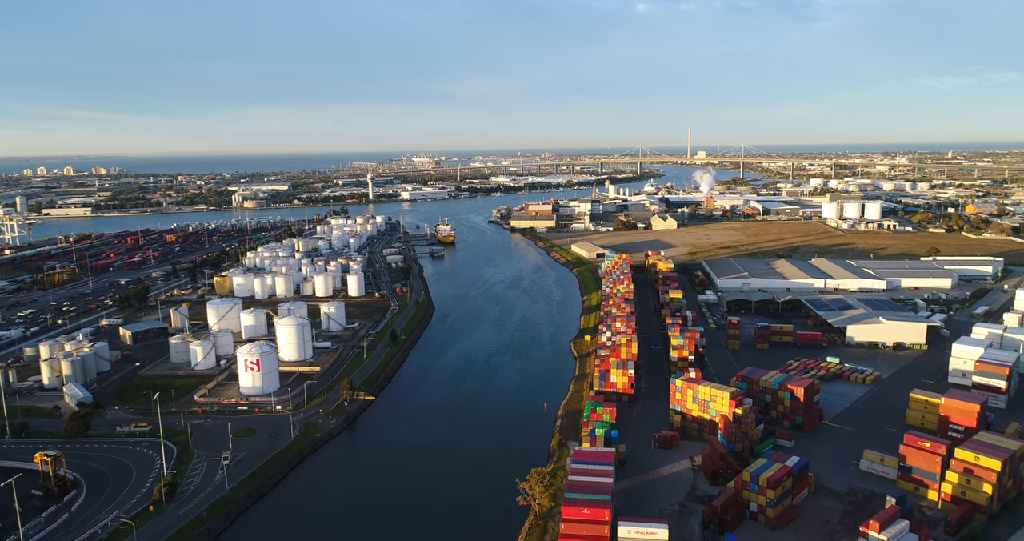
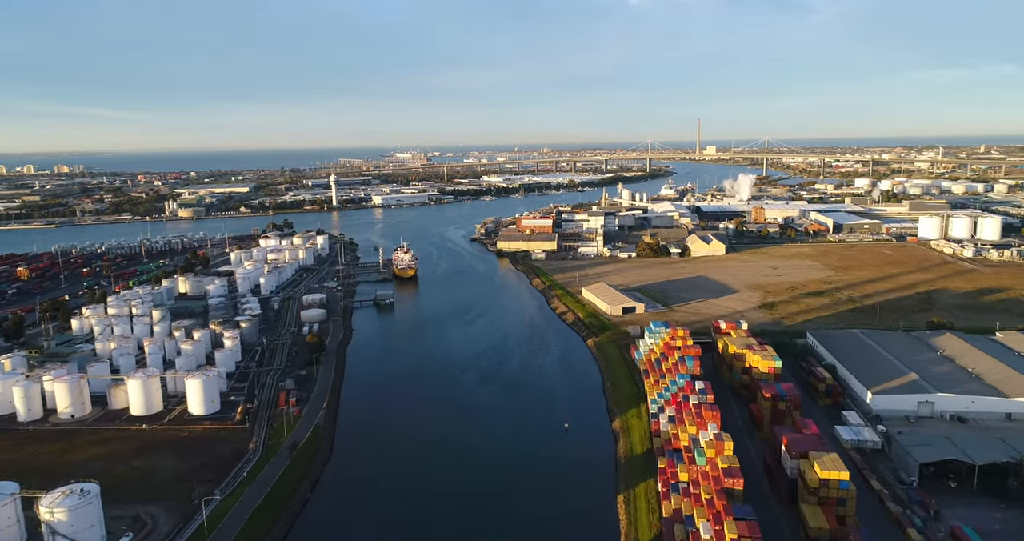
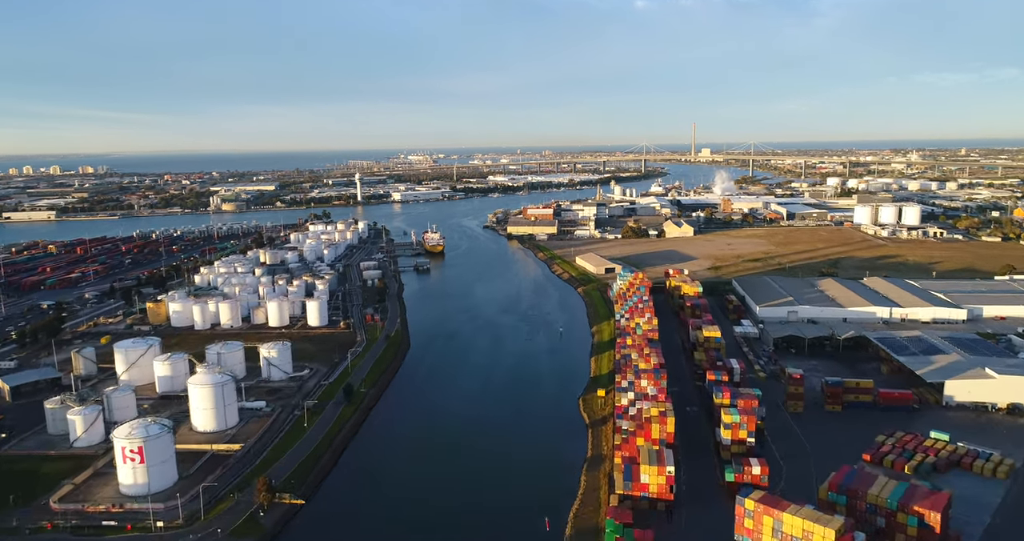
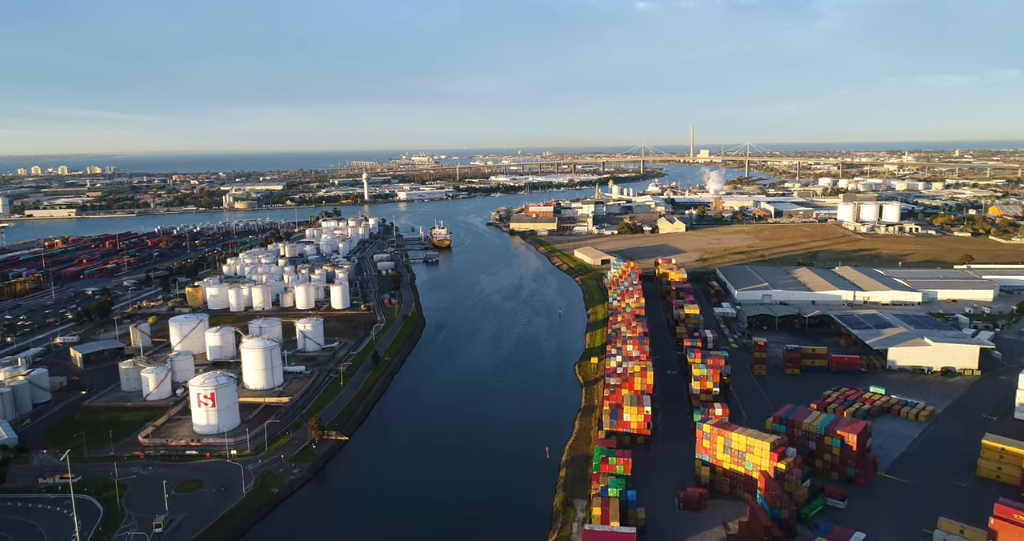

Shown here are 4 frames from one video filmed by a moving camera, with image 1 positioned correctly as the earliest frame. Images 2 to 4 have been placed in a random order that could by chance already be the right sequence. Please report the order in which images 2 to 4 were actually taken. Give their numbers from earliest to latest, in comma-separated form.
4, 3, 2
